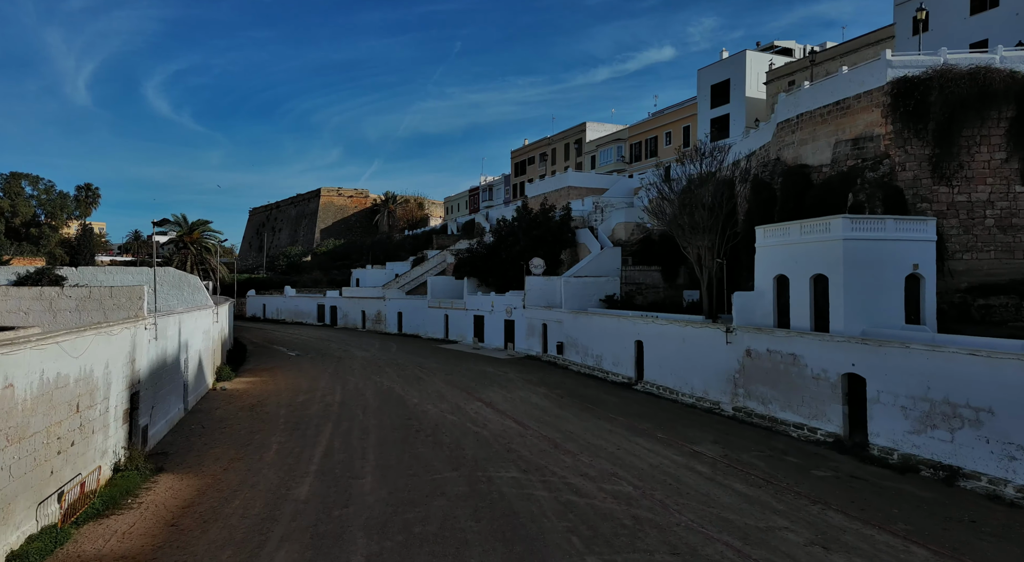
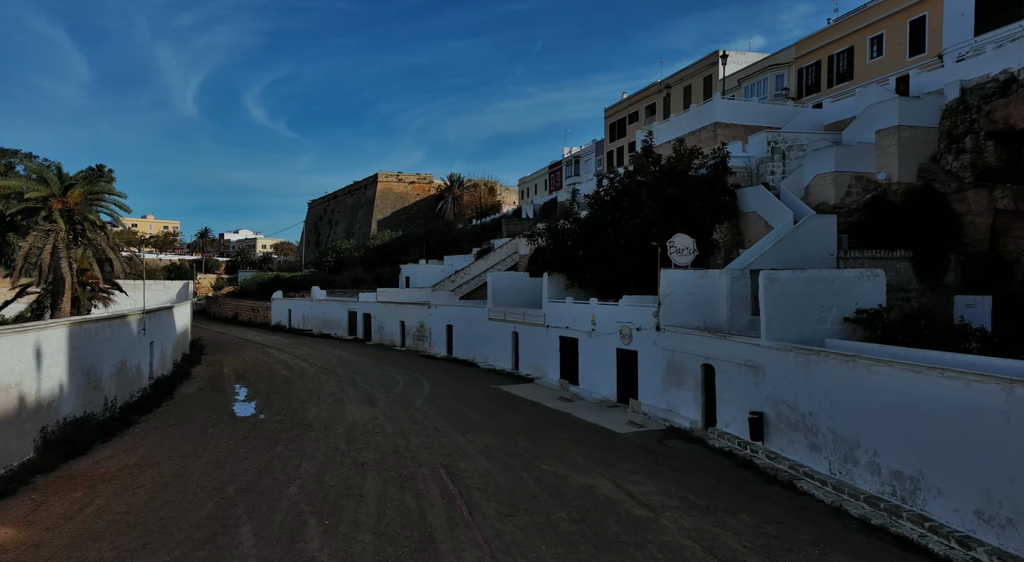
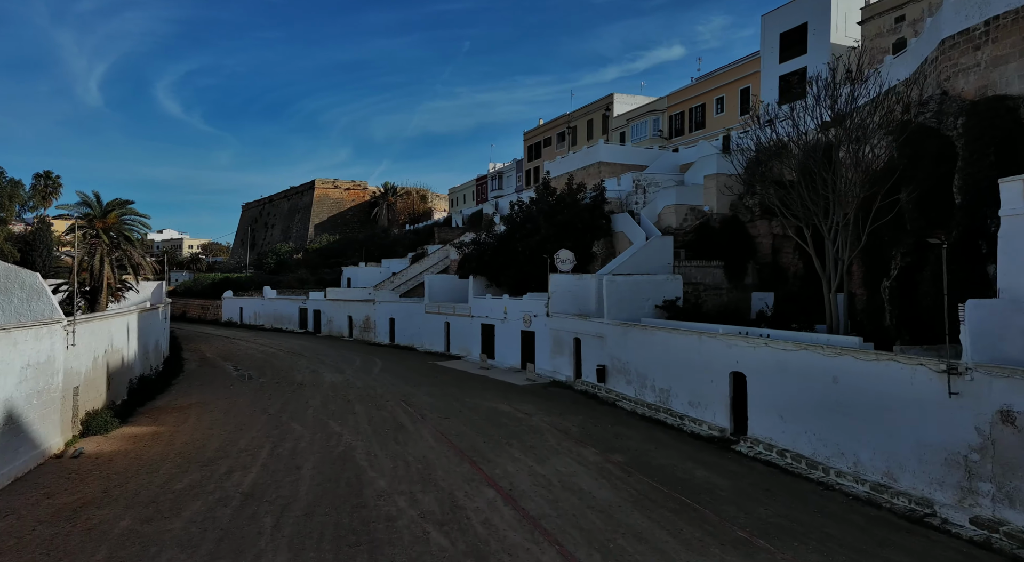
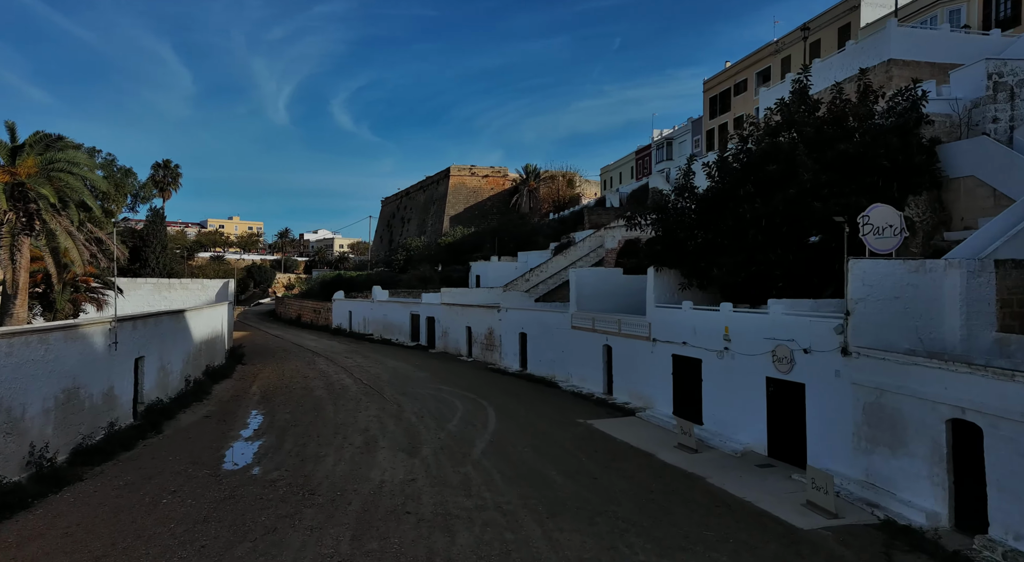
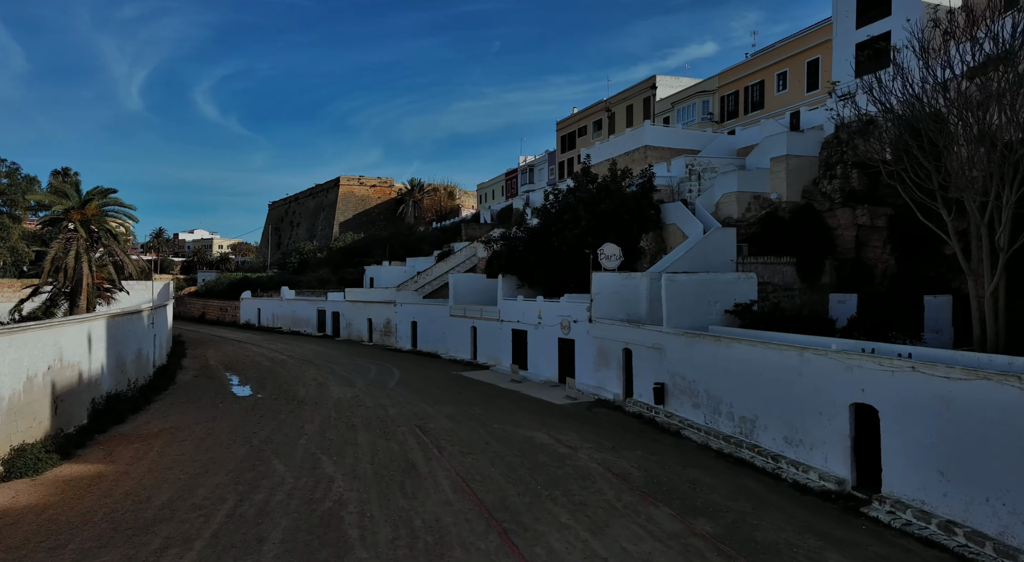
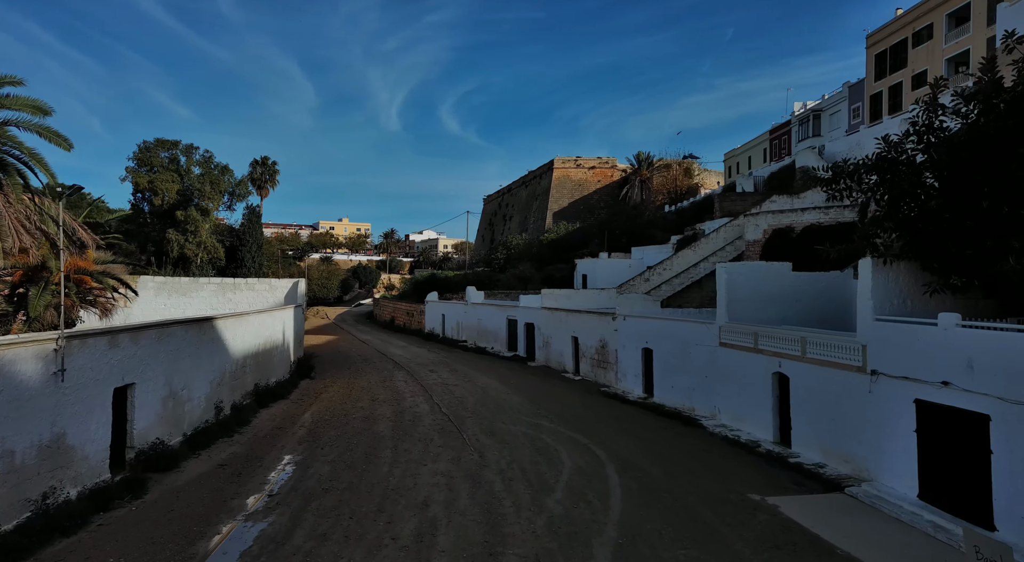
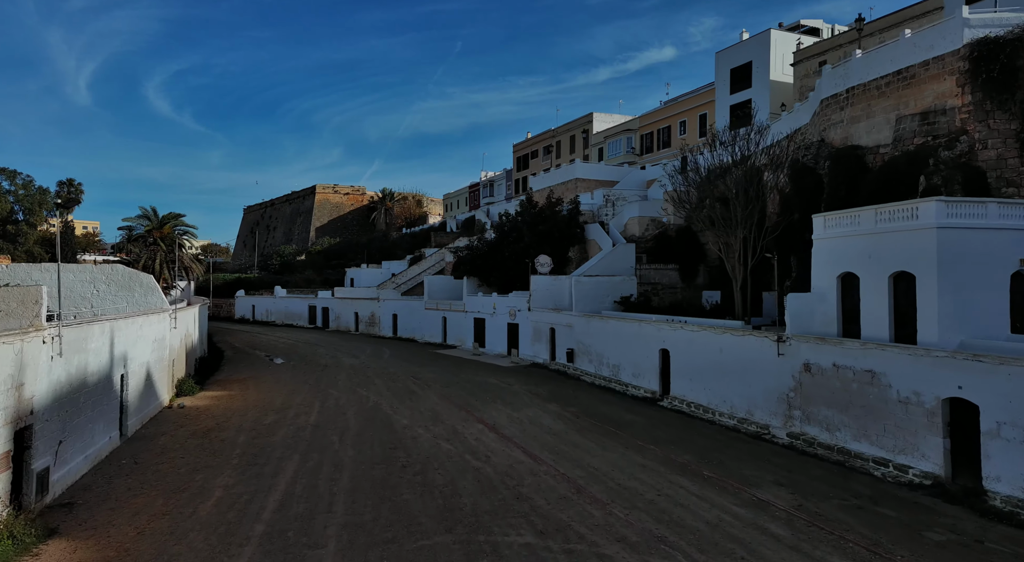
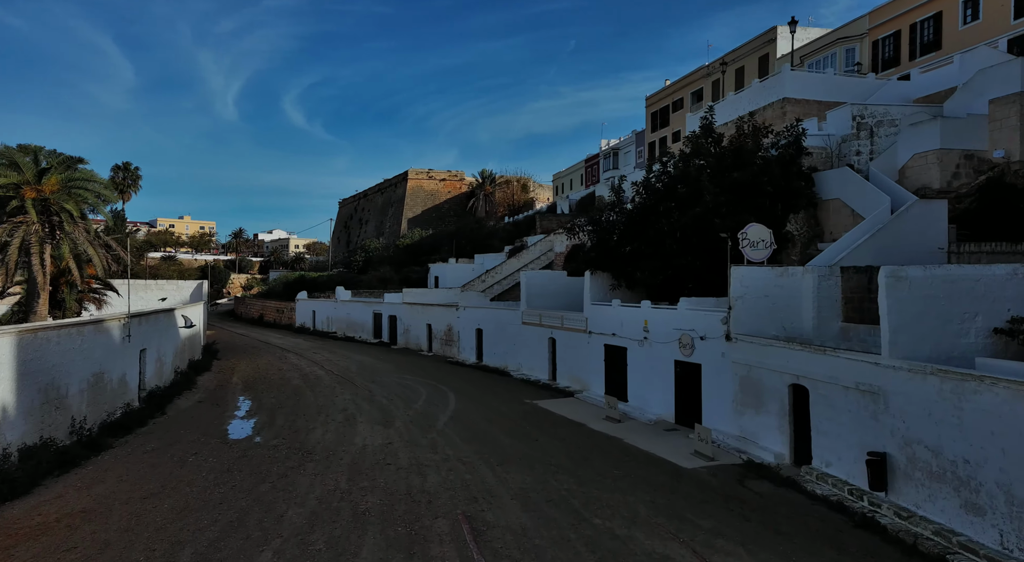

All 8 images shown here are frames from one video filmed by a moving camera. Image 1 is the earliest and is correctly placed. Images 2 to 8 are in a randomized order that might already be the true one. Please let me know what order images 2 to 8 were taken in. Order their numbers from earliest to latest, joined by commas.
7, 3, 5, 2, 8, 4, 6
